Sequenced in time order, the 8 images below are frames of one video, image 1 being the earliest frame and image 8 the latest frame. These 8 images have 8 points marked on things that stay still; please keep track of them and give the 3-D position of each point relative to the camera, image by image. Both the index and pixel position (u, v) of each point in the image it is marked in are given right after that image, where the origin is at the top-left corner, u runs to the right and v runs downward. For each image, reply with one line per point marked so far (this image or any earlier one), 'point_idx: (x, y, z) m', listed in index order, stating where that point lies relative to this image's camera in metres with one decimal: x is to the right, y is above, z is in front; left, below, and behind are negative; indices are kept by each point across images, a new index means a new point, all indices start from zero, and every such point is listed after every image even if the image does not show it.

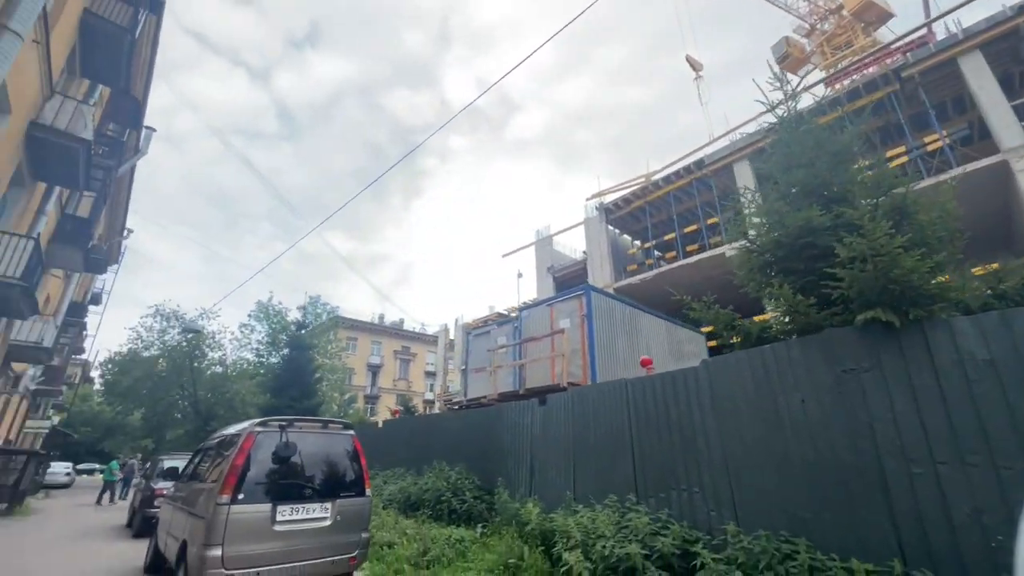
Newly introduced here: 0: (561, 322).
0: (+1.4, -1.0, +12.2) m
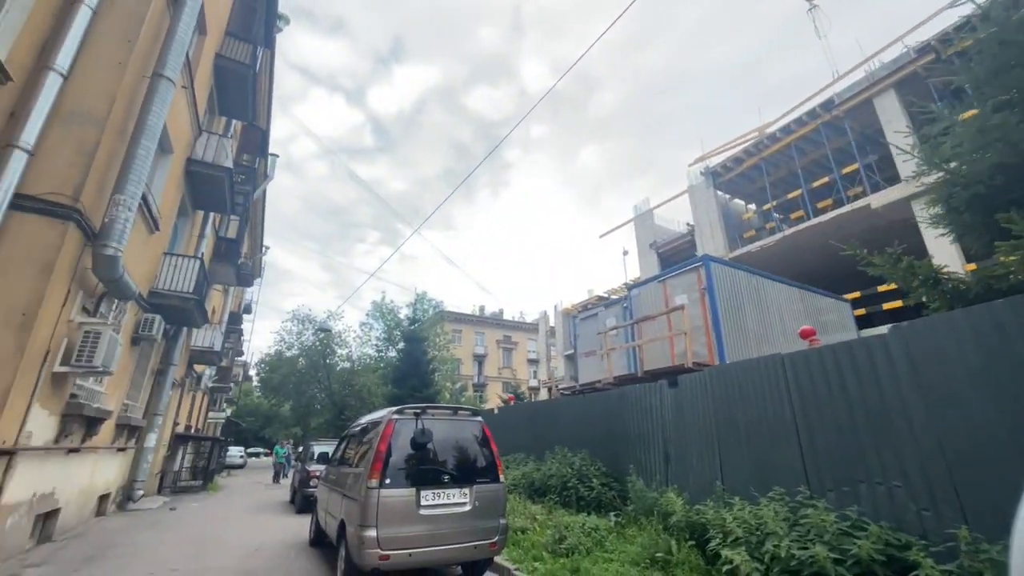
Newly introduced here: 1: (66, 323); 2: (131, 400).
0: (+4.3, -0.3, +11.3) m
1: (-6.9, -0.5, +6.8) m
2: (-9.6, -2.9, +11.0) m
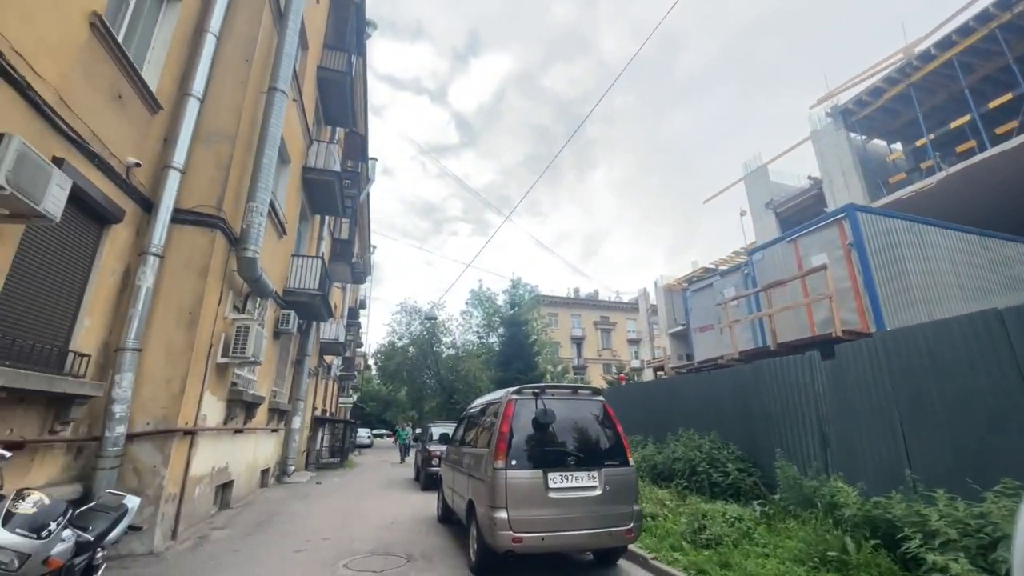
0: (+6.7, +0.7, +9.7) m
1: (-5.1, -0.6, +7.7) m
2: (-6.7, -2.9, +12.5) m
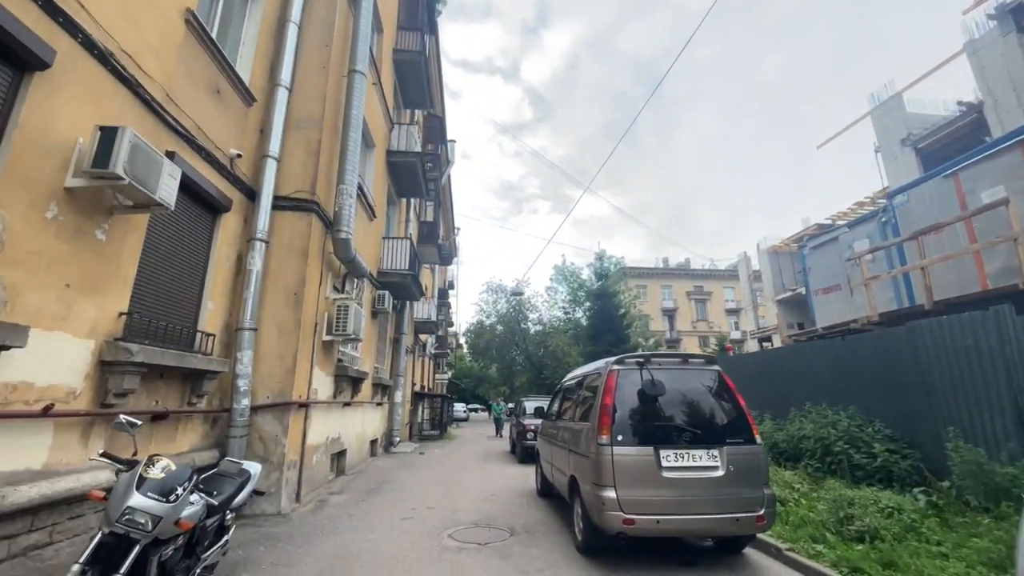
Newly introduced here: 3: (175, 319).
0: (+8.4, +1.7, +7.8) m
1: (-3.5, -0.2, +8.1) m
2: (-4.0, -2.3, +13.2) m
3: (-4.2, -0.4, +5.5) m
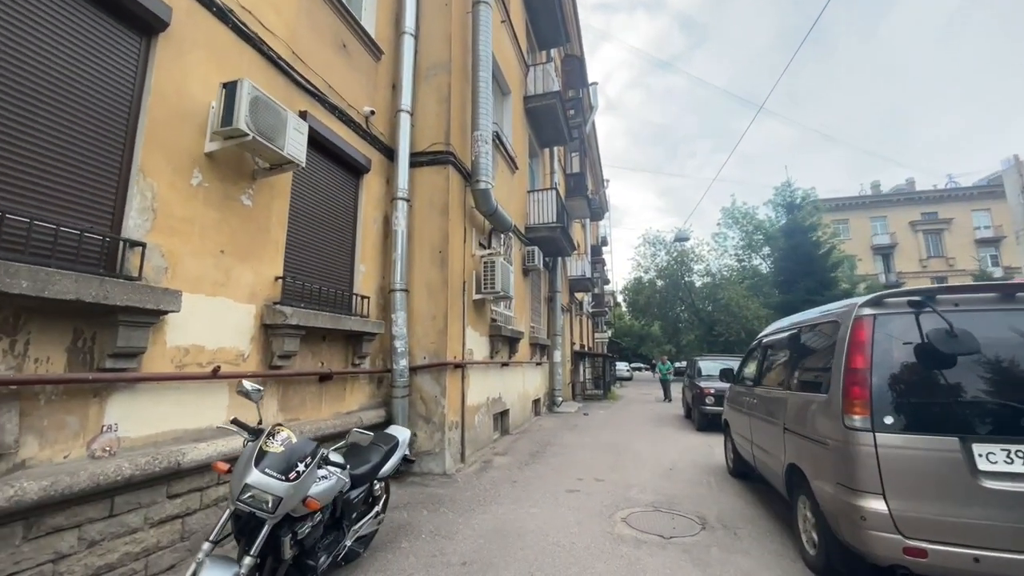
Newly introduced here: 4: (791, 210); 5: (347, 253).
0: (+10.1, +3.1, +3.2) m
1: (-0.7, +0.5, +7.7) m
2: (+0.7, -1.1, +12.8) m
3: (-2.3, +0.1, +5.5) m
4: (+11.0, +3.1, +17.2) m
5: (-2.2, +0.5, +5.9) m
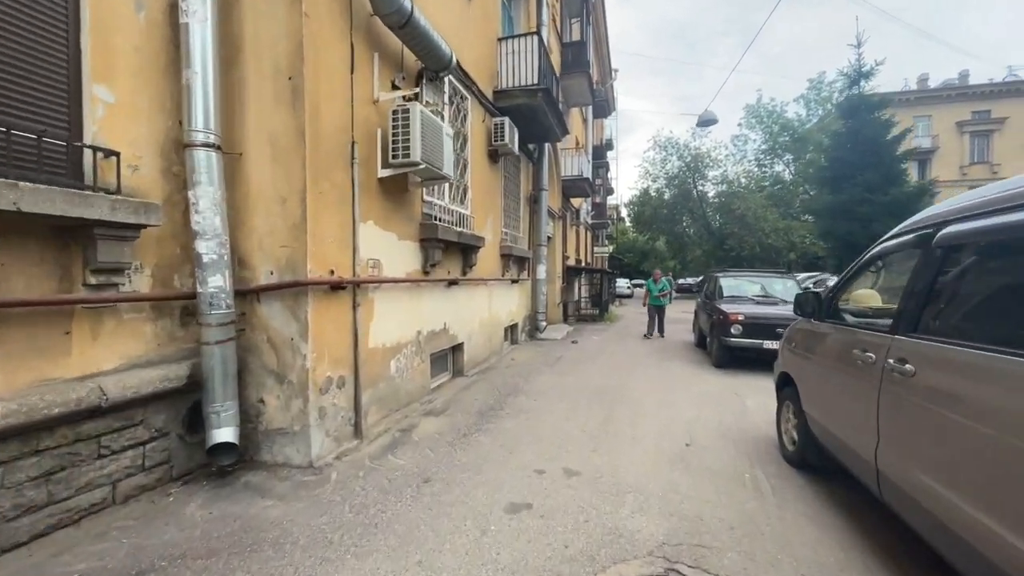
0: (+9.4, +3.5, -0.5) m
1: (-1.5, +1.9, +4.5) m
2: (0.0, +1.3, +9.9) m
3: (-3.1, +1.0, +2.5) m
4: (+10.3, +6.2, +13.3) m
5: (-3.0, +1.5, +2.8) m
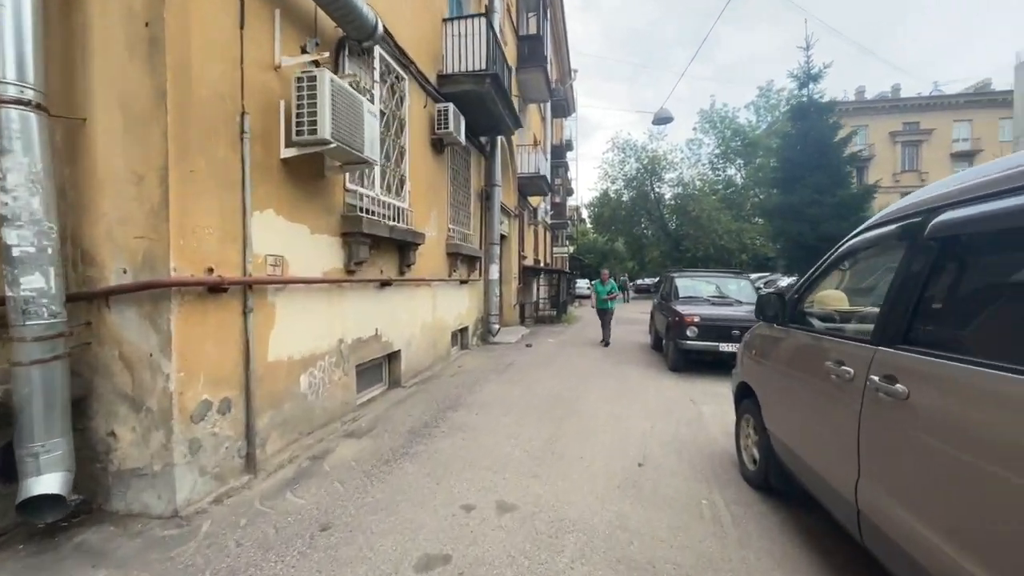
0: (+9.1, +3.5, -0.3) m
1: (-2.1, +1.9, +3.8) m
2: (-1.1, +1.3, +9.2) m
3: (-3.5, +1.0, +1.6) m
4: (+8.9, +6.2, +13.5) m
5: (-3.5, +1.5, +1.9) m
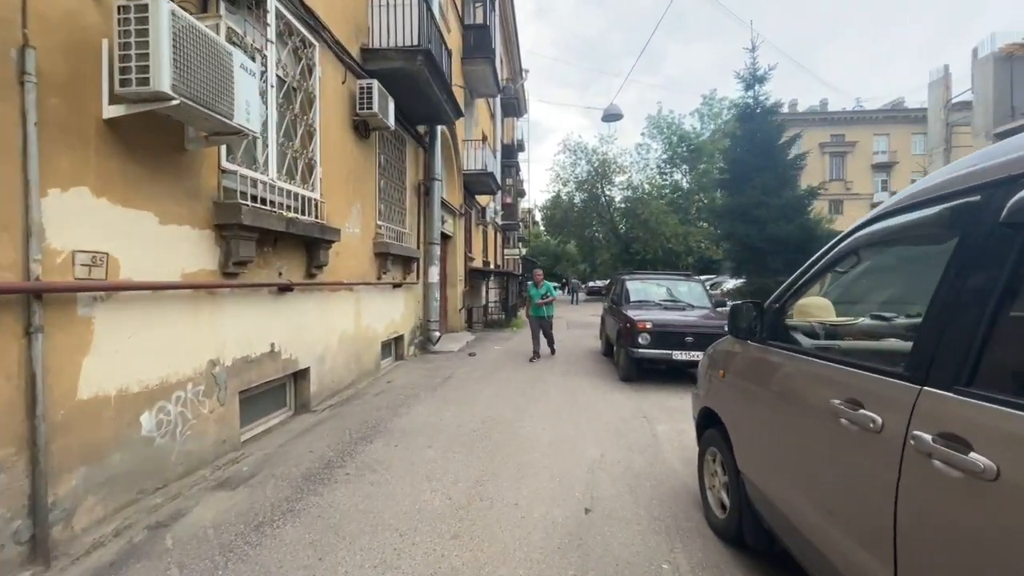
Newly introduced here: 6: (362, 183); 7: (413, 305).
0: (+8.9, +3.5, -0.2) m
1: (-2.7, +1.8, +2.7) m
2: (-2.2, +1.2, +8.2) m
3: (-3.9, +1.0, +0.4) m
4: (+7.2, +6.1, +13.6) m
5: (-3.9, +1.5, +0.8) m
6: (-2.3, +1.6, +6.8) m
7: (-2.1, -0.3, +9.3) m
